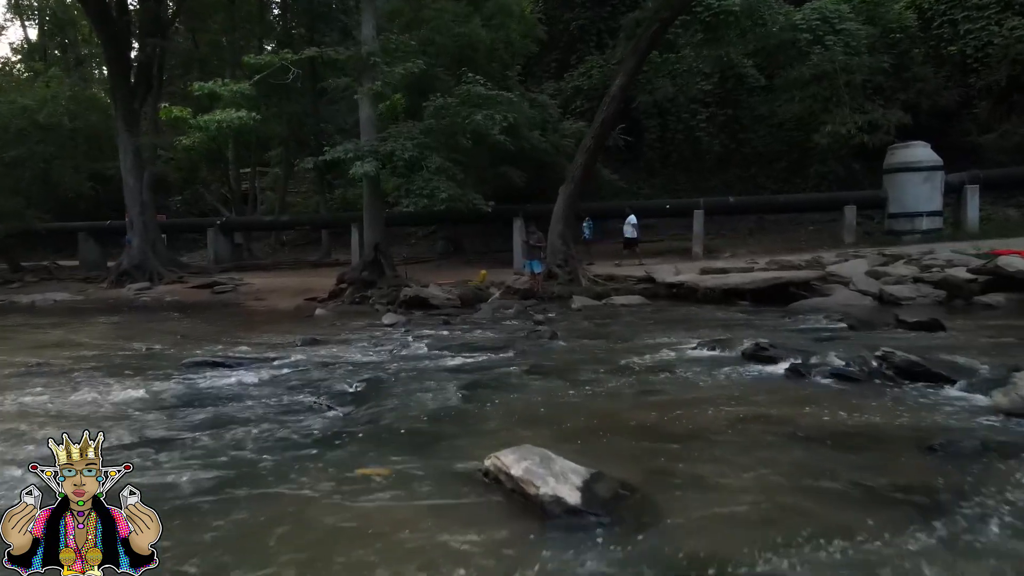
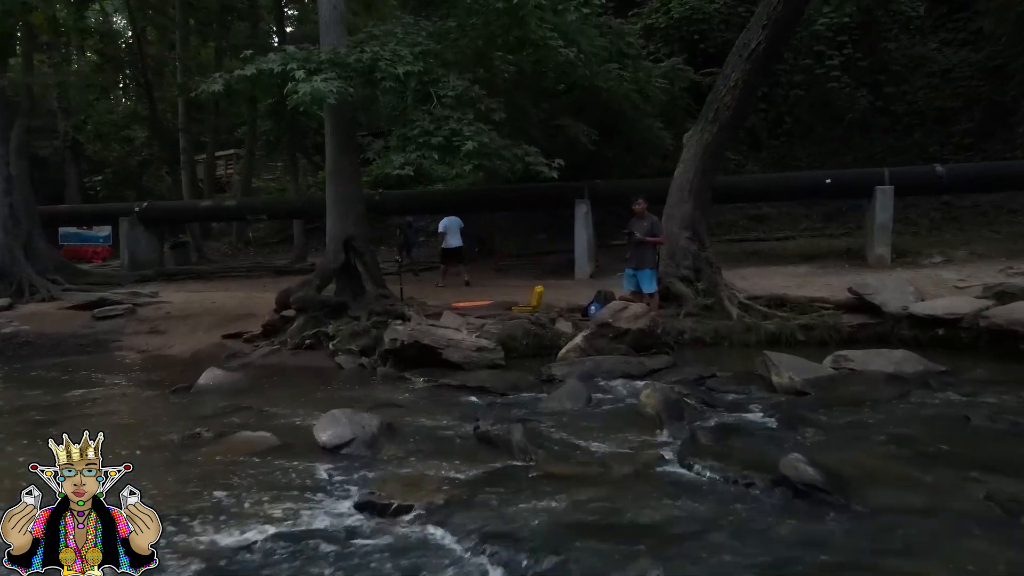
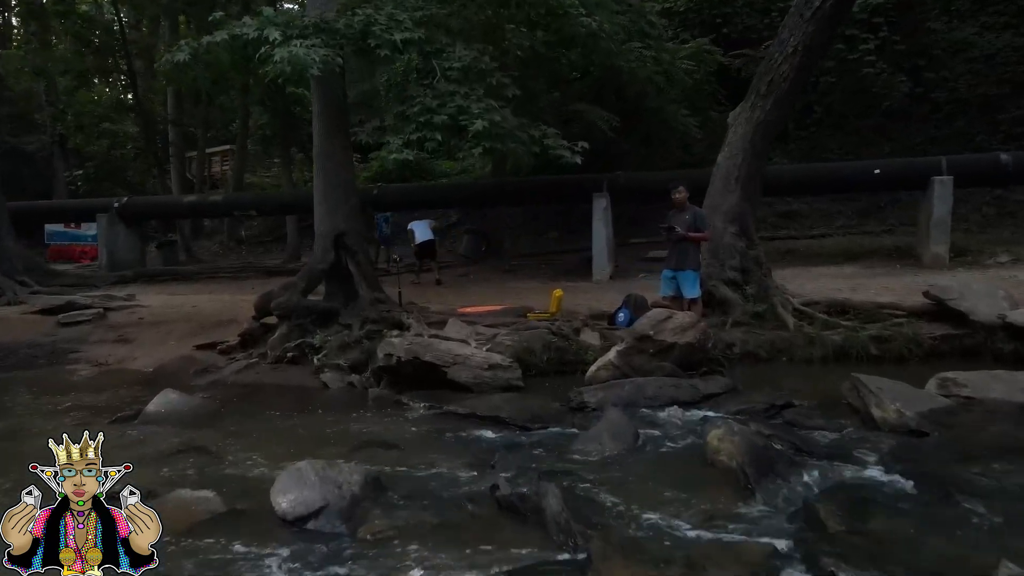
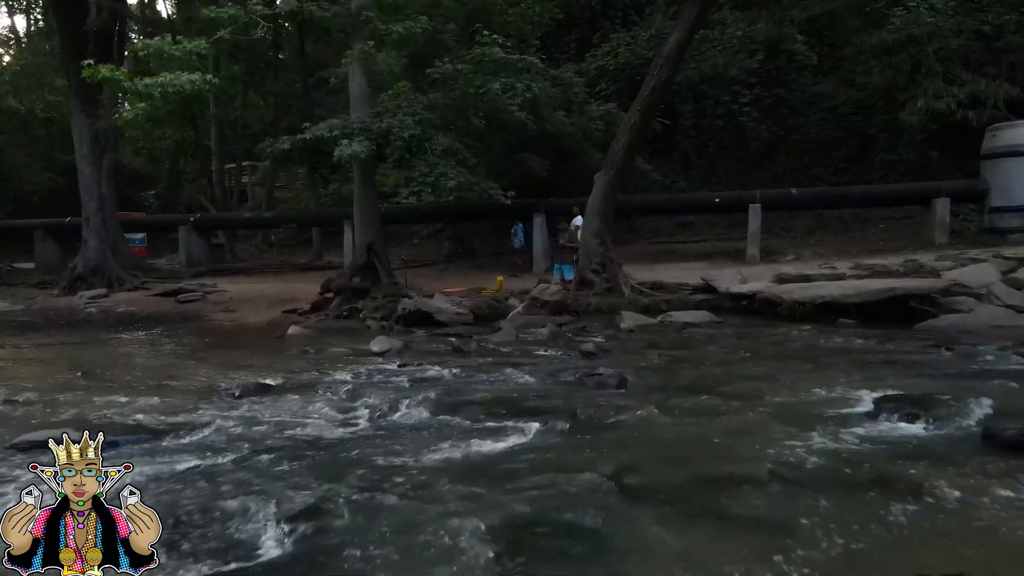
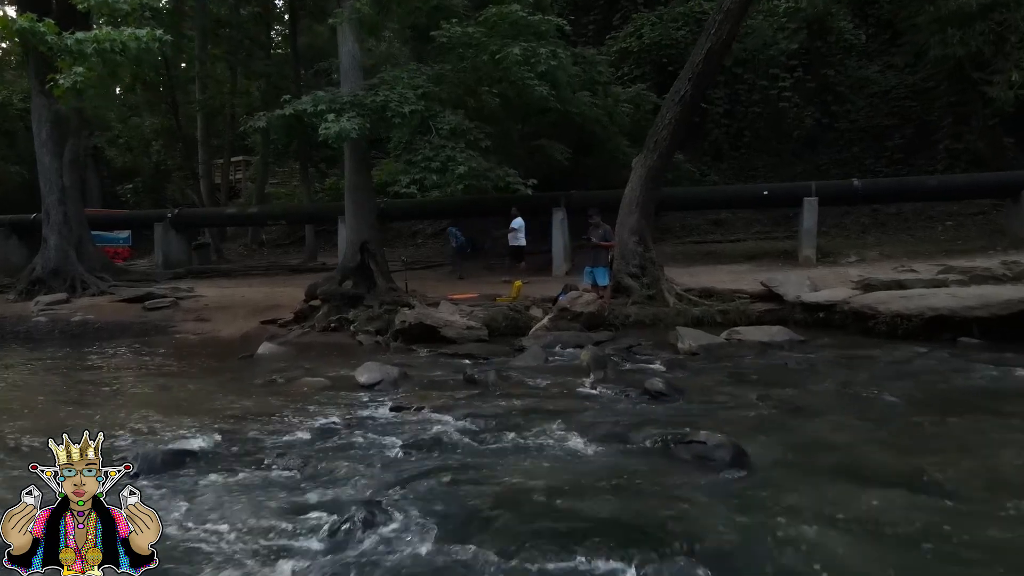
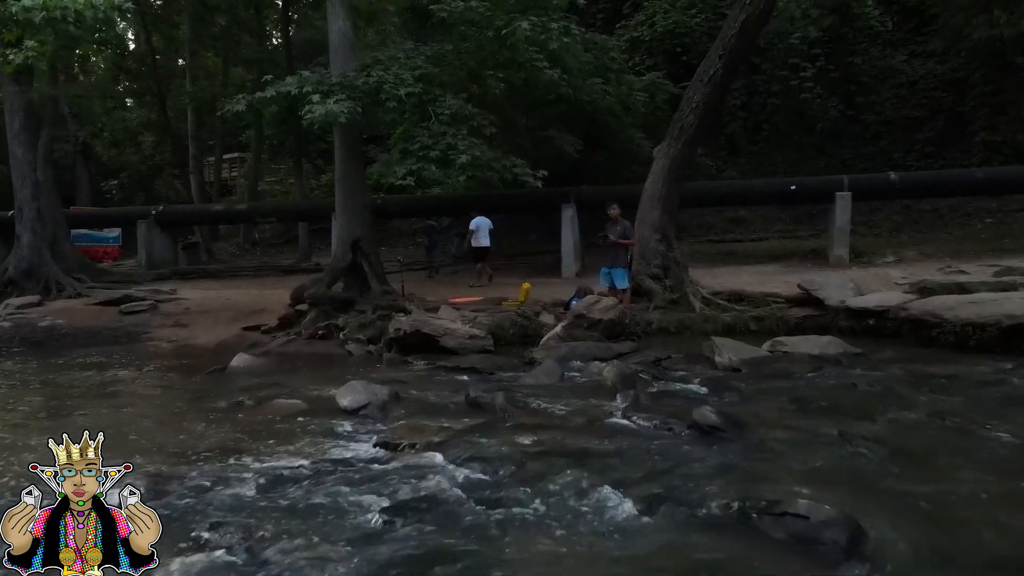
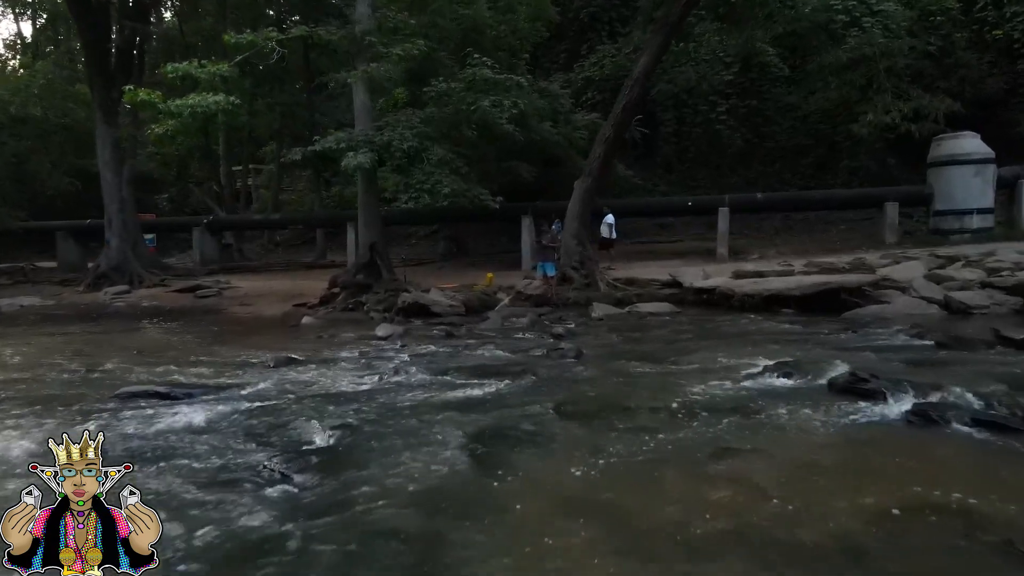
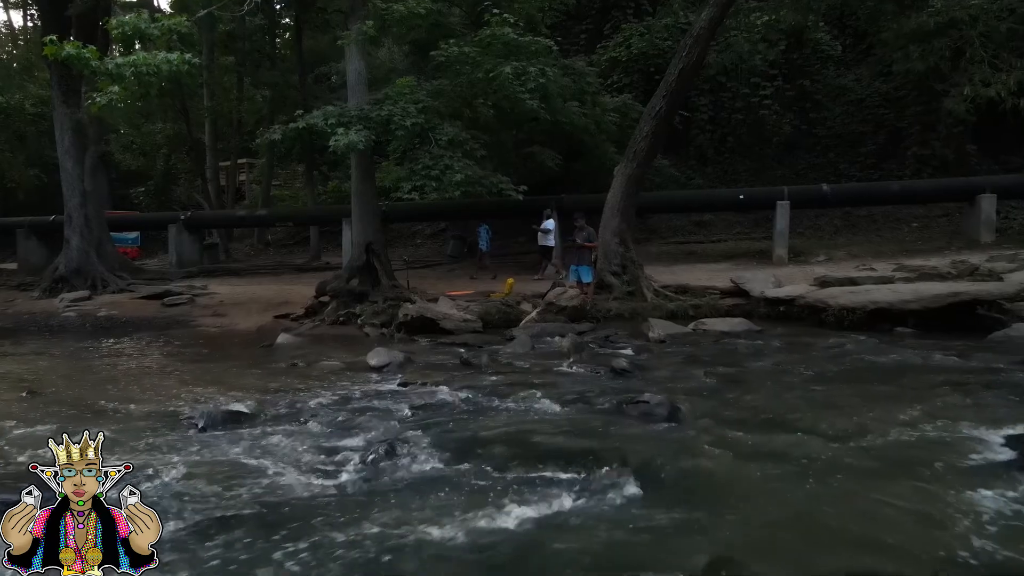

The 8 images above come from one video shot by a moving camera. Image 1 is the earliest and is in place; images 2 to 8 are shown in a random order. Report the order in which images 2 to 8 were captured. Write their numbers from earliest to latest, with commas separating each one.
7, 4, 8, 5, 6, 2, 3
